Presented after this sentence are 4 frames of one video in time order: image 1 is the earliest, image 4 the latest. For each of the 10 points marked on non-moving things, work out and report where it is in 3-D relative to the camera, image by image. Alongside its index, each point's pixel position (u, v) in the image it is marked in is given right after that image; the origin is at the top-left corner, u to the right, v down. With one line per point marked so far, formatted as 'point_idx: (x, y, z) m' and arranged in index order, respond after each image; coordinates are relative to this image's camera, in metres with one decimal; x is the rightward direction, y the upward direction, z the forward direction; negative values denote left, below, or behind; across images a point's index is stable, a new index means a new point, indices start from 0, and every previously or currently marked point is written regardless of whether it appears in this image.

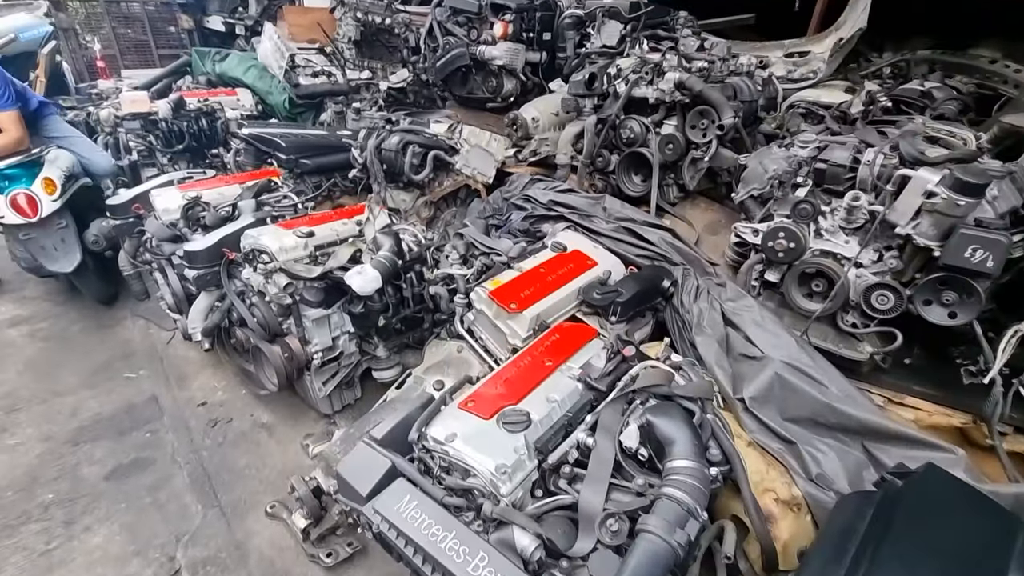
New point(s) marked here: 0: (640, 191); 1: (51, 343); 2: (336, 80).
0: (+0.7, +0.5, +2.8) m
1: (-2.8, -0.3, +3.0) m
2: (-2.0, +2.3, +5.6) m
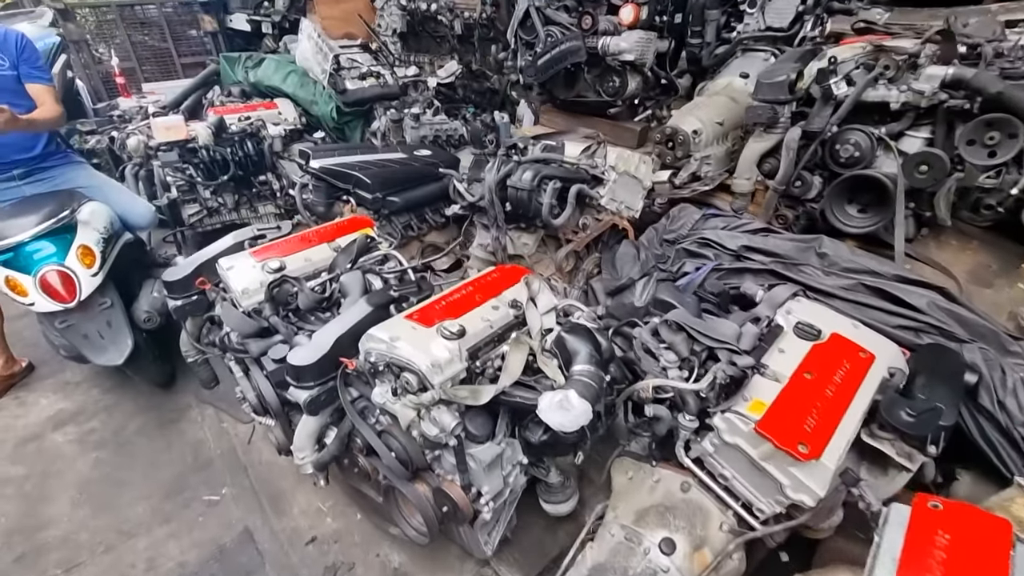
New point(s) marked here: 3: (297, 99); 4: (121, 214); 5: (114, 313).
0: (+1.5, +0.3, +2.1) m
1: (-2.0, -0.8, +2.4) m
2: (-1.3, +2.0, +4.9) m
3: (-2.0, +1.8, +4.7) m
4: (-2.2, +0.4, +2.8) m
5: (-1.9, -0.1, +2.4) m
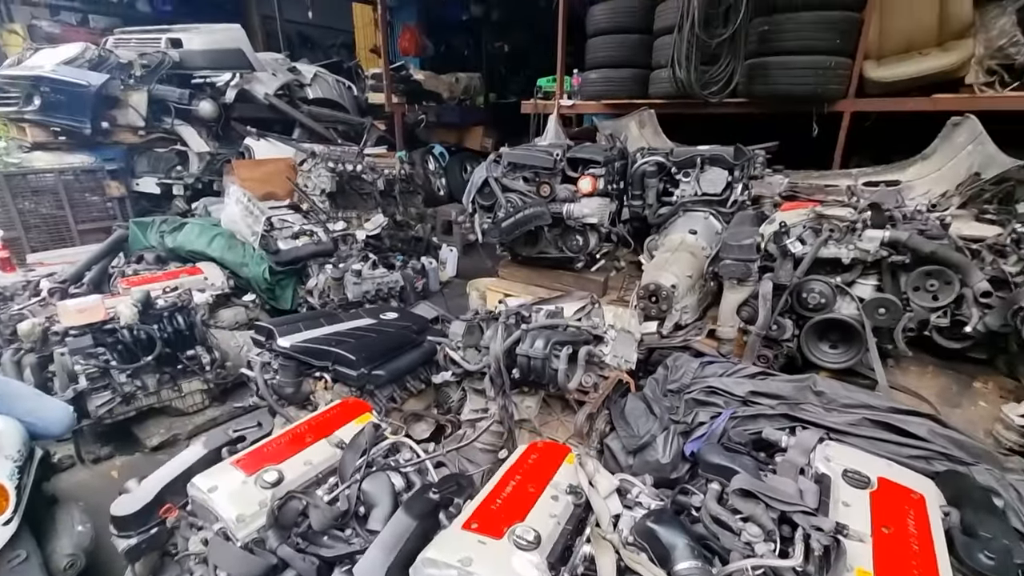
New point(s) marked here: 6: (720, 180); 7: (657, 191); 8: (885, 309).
0: (+1.6, -0.4, +2.4) m
1: (-1.7, -1.7, +1.7) m
2: (-1.9, +0.5, +4.8) m
3: (-2.6, +0.2, +4.4) m
4: (-2.2, -0.6, +2.2) m
5: (-1.8, -1.0, +1.8) m
6: (+1.3, +0.7, +3.1) m
7: (+1.0, +0.6, +3.3) m
8: (+1.7, -0.1, +2.2) m
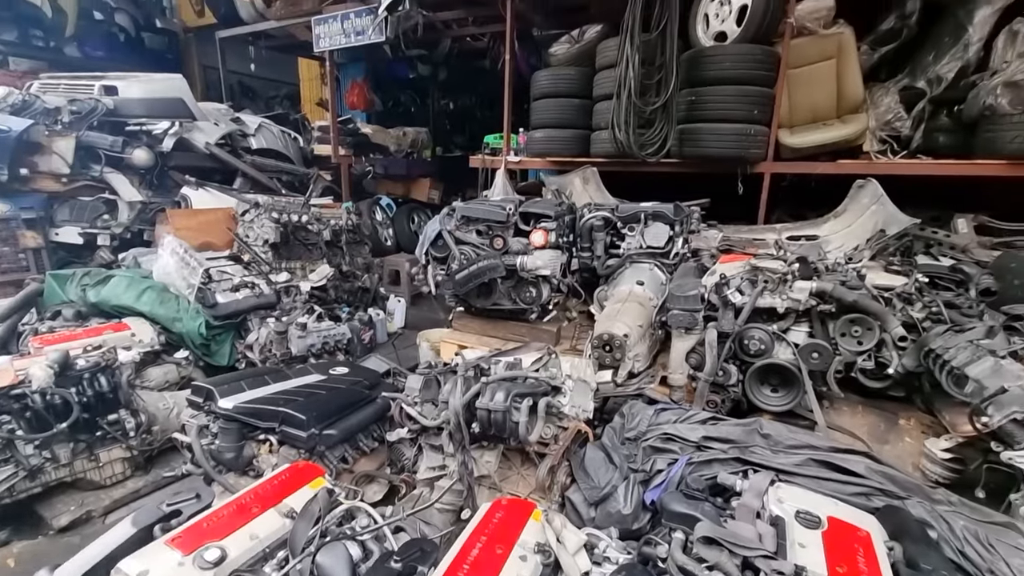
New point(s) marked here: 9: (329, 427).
0: (+1.4, -0.6, +2.5) m
1: (-1.8, -1.9, +1.3) m
2: (-2.3, 0.0, +4.6) m
3: (-3.0, -0.2, +4.1) m
4: (-2.3, -0.9, +1.9) m
5: (-1.9, -1.2, +1.5) m
6: (+1.0, +0.4, +3.3) m
7: (+0.6, +0.3, +3.4) m
8: (+1.5, -0.3, +2.4) m
9: (-0.9, -0.7, +2.4) m
